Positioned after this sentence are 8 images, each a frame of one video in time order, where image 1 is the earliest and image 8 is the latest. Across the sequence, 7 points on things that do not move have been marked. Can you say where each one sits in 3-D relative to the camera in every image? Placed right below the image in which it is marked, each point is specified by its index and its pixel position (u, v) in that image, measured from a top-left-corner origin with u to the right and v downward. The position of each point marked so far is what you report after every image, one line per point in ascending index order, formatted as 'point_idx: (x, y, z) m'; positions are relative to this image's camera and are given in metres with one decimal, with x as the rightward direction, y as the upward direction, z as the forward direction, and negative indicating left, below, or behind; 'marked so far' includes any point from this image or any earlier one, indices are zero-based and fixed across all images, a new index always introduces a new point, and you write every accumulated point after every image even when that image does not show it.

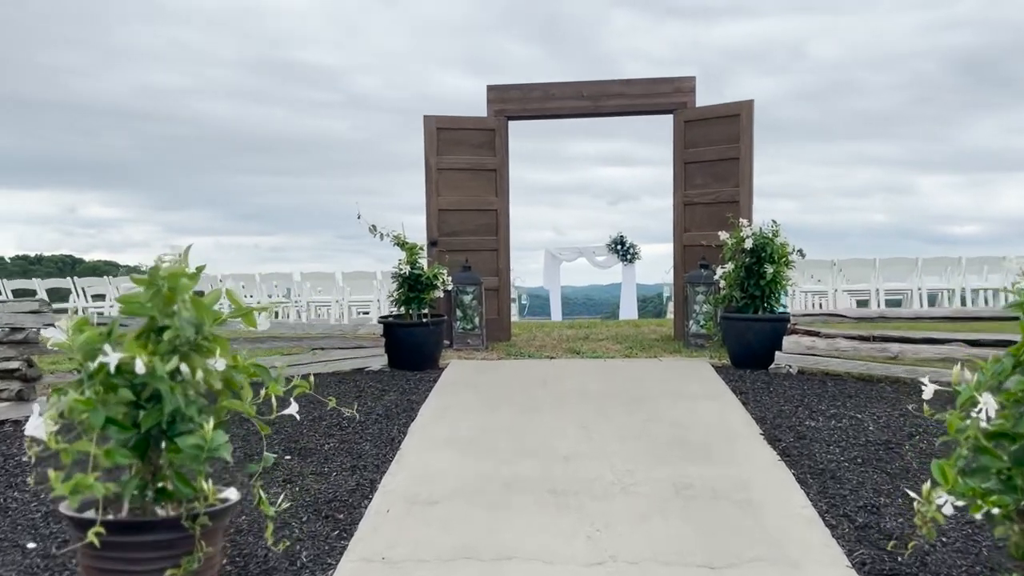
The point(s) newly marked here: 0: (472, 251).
0: (-0.3, +0.3, +6.2) m
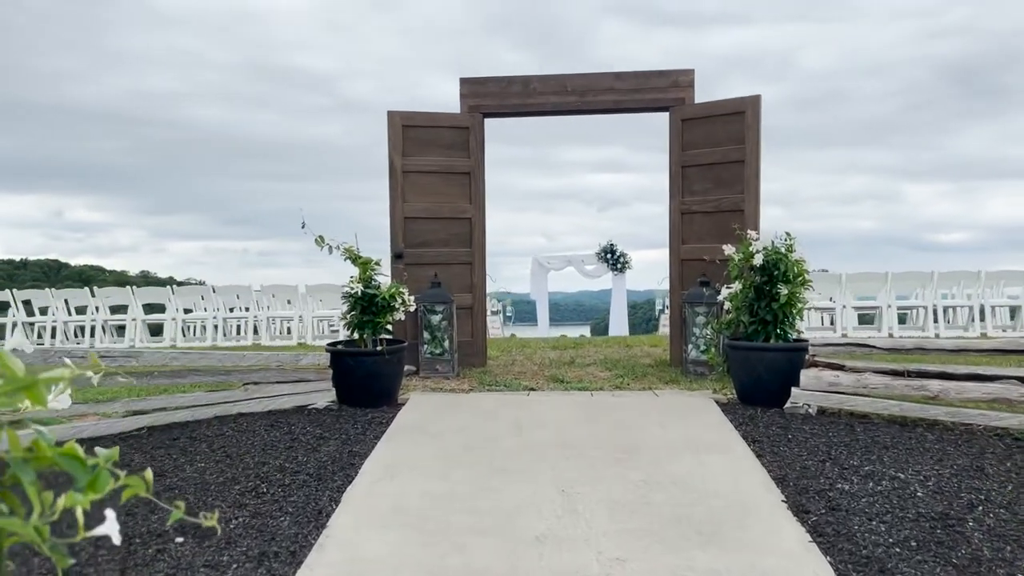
0: (-0.5, +0.2, +5.5) m
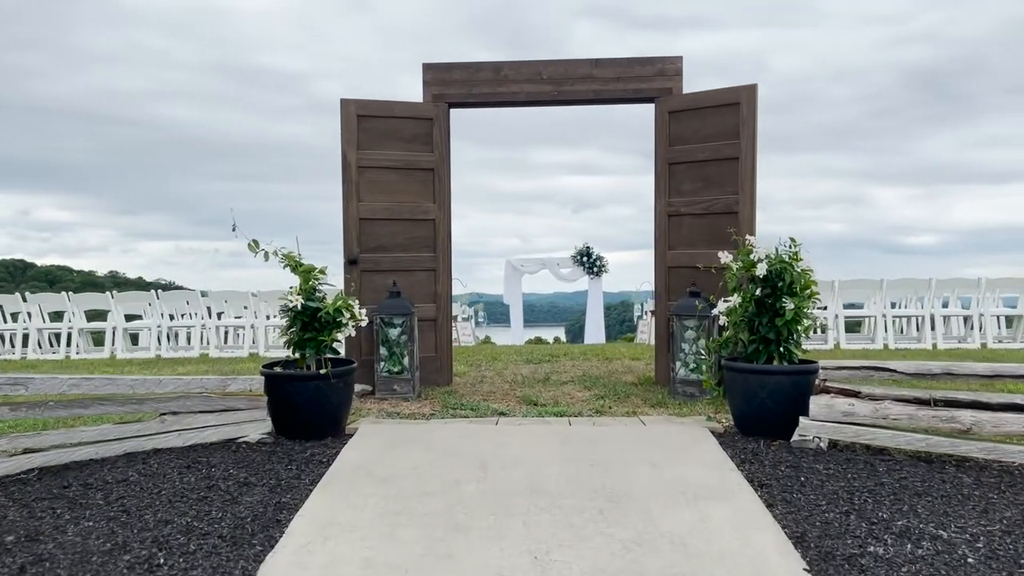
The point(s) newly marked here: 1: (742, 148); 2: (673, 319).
0: (-0.7, +0.1, +4.9) m
1: (+1.3, +0.8, +4.6) m
2: (+0.9, -0.2, +4.6) m
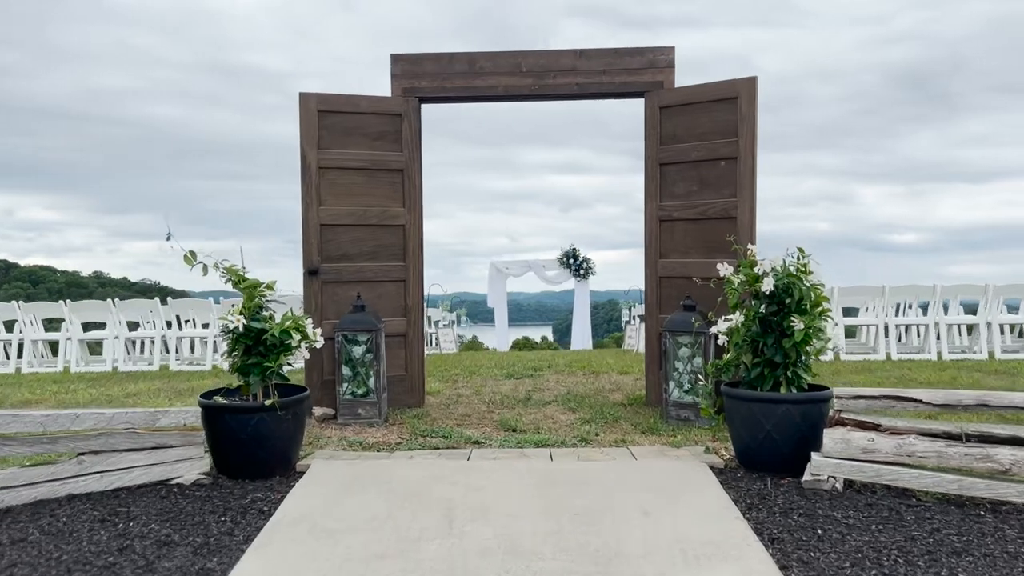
0: (-0.8, 0.0, +4.5) m
1: (+1.1, +0.7, +4.2) m
2: (+0.8, -0.2, +4.2) m
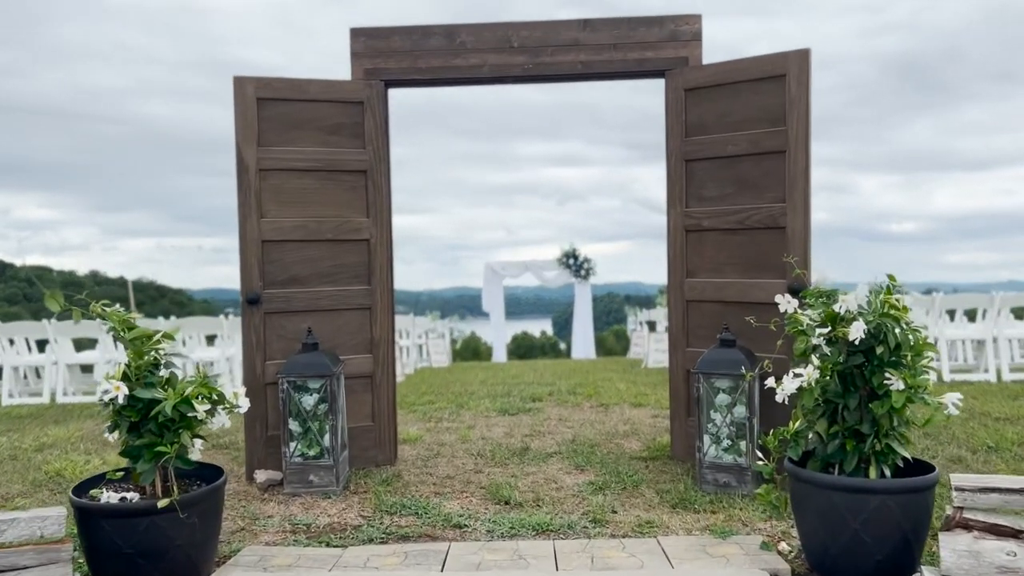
0: (-0.8, -0.1, +3.6) m
1: (+1.1, +0.6, +3.3) m
2: (+0.7, -0.4, +3.3) m
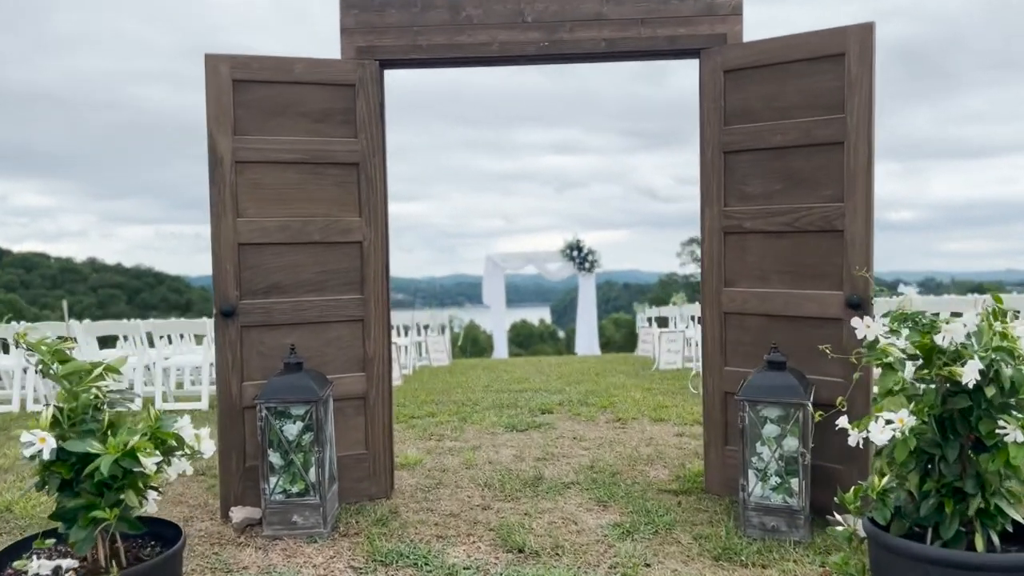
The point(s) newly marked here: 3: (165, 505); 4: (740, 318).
0: (-0.8, -0.1, +3.2) m
1: (+1.1, +0.5, +2.8) m
2: (+0.8, -0.4, +2.9) m
3: (-1.4, -0.9, +3.3) m
4: (+0.9, -0.1, +3.2) m
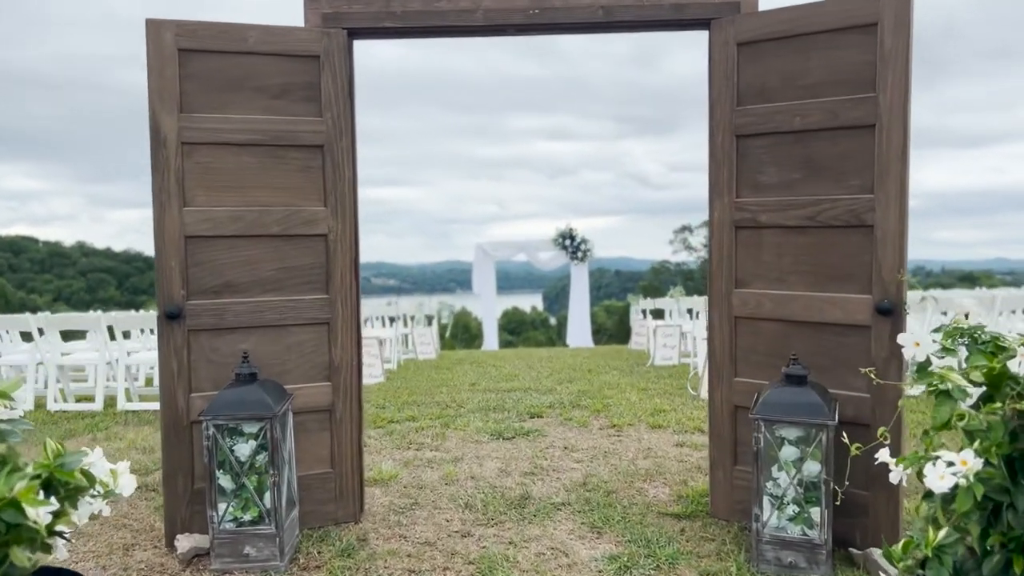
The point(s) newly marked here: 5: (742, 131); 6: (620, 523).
0: (-0.8, -0.1, +2.8) m
1: (+1.1, +0.5, +2.5) m
2: (+0.7, -0.4, +2.5) m
3: (-1.4, -0.8, +2.9) m
4: (+0.8, -0.1, +2.8) m
5: (+0.8, +0.5, +2.8) m
6: (+0.4, -0.8, +2.9) m
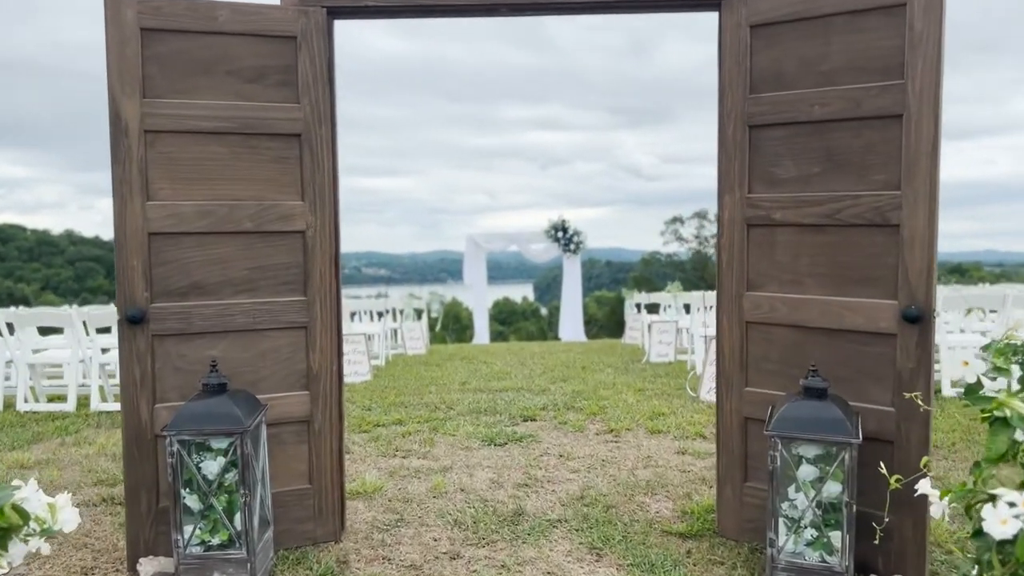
0: (-0.8, -0.1, +2.6) m
1: (+1.1, +0.5, +2.3) m
2: (+0.7, -0.4, +2.3) m
3: (-1.4, -0.8, +2.7) m
4: (+0.8, -0.1, +2.6) m
5: (+0.7, +0.5, +2.6) m
6: (+0.3, -0.8, +2.7) m
